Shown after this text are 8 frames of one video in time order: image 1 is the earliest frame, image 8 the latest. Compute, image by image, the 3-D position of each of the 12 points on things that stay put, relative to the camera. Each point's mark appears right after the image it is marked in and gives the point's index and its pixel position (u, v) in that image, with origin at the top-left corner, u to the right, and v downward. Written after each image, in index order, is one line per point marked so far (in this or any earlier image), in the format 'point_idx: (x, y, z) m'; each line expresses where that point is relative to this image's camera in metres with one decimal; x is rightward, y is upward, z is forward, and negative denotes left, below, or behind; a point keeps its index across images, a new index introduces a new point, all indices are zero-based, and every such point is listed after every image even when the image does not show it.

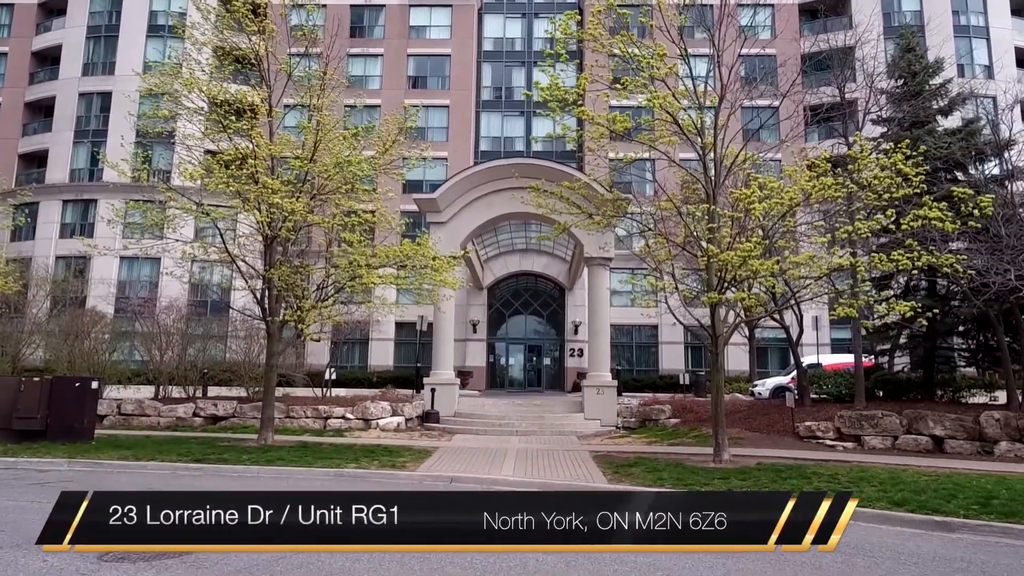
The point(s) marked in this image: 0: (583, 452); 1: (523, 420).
0: (+1.3, -3.1, +13.5) m
1: (+0.3, -3.2, +17.8) m
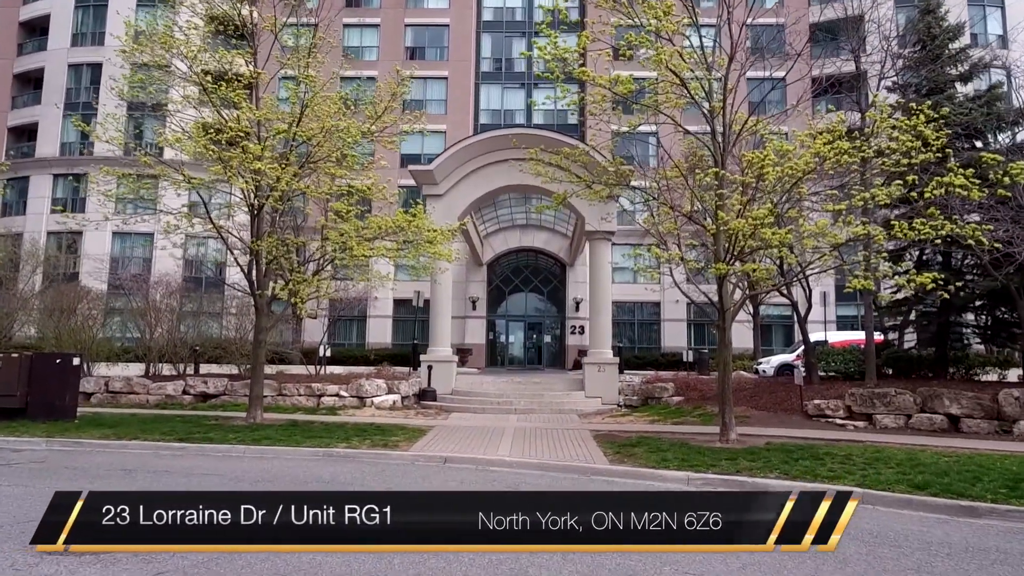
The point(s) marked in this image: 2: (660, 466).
0: (+1.3, -2.6, +13.1) m
1: (+0.2, -2.6, +17.3) m
2: (+1.9, -2.2, +8.9) m
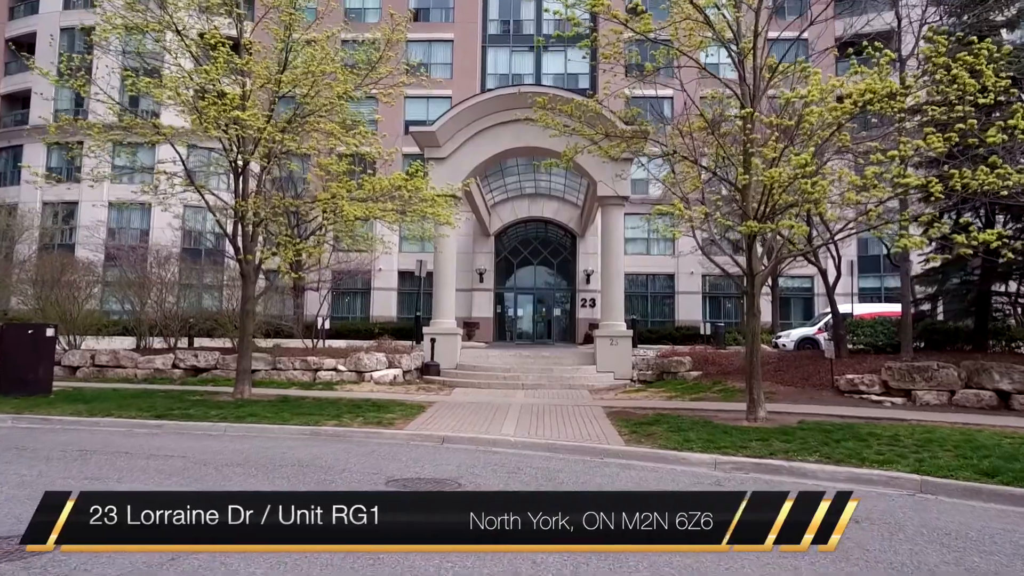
0: (+1.4, -2.0, +12.1) m
1: (+0.4, -1.9, +16.4) m
2: (+1.9, -1.7, +8.0) m
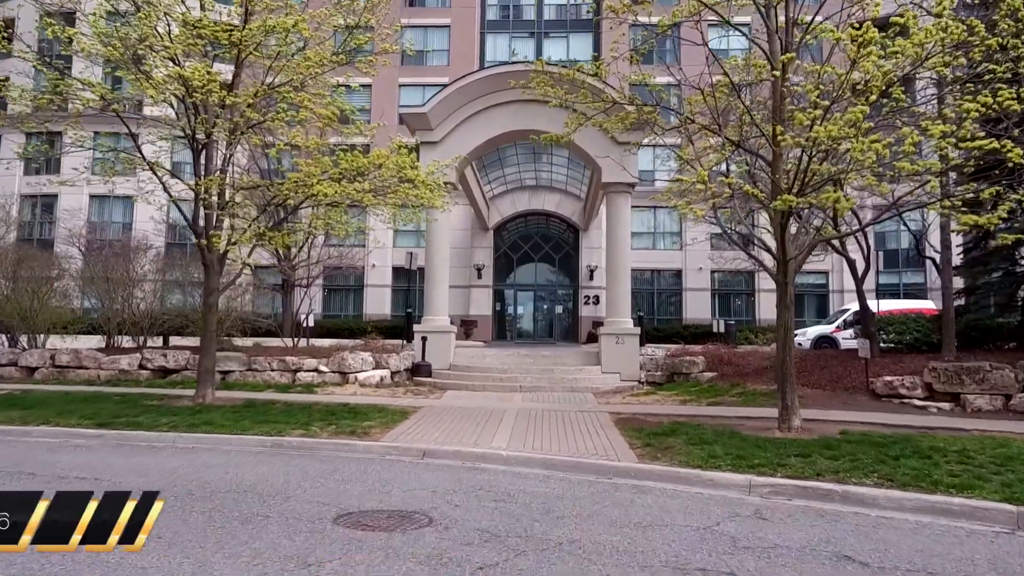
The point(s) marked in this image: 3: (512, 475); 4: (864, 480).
0: (+1.3, -1.9, +10.7) m
1: (+0.3, -1.8, +15.0) m
2: (+1.8, -1.6, +6.6) m
3: (0.0, -1.7, +6.6) m
4: (+2.9, -1.6, +5.9) m
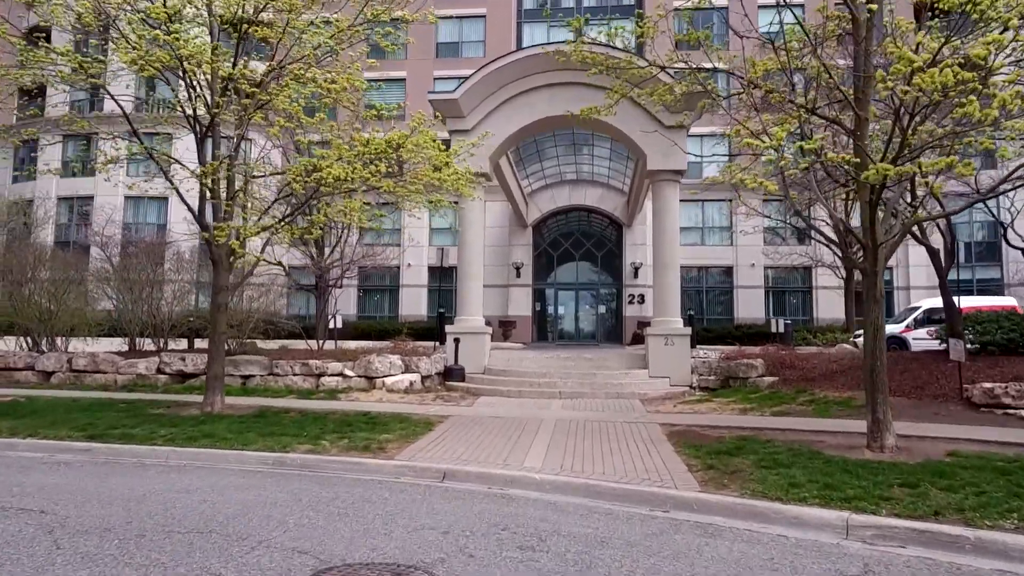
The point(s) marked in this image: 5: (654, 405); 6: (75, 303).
0: (+1.8, -1.8, +9.5) m
1: (+1.1, -1.7, +13.8) m
2: (+2.1, -1.5, +5.3) m
3: (+0.3, -1.7, +5.5) m
4: (+3.1, -1.5, +4.6) m
5: (+2.4, -2.0, +12.1) m
6: (-9.9, -0.4, +16.3) m
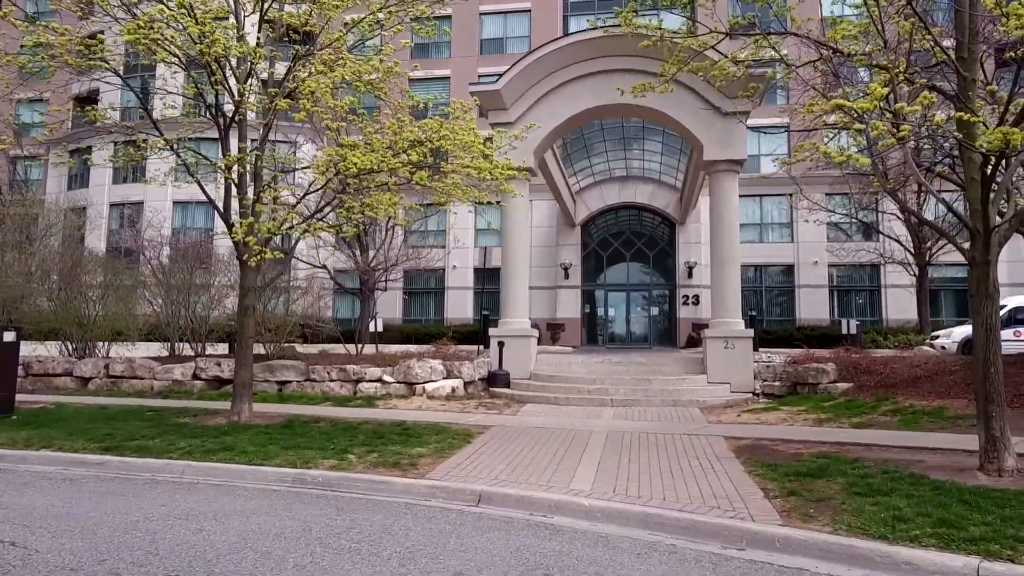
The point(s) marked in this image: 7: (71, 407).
0: (+2.4, -1.8, +8.5) m
1: (+1.9, -1.7, +12.9) m
2: (+2.3, -1.5, +4.3) m
3: (+0.5, -1.6, +4.6) m
4: (+3.3, -1.4, +3.5) m
5: (+3.1, -1.9, +11.1) m
6: (-8.9, -0.5, +16.1) m
7: (-6.5, -1.7, +10.6) m
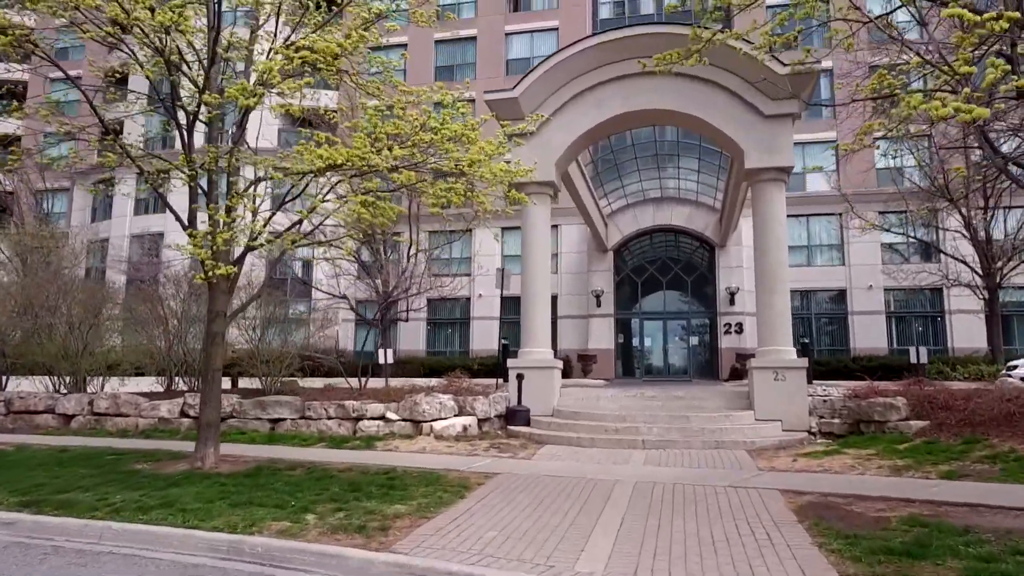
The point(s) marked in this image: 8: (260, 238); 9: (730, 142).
0: (+2.4, -1.9, +6.9) m
1: (+2.2, -2.1, +11.2) m
2: (+2.2, -1.5, +2.7) m
3: (+0.4, -1.6, +3.1) m
4: (+3.1, -1.3, +1.9) m
5: (+3.3, -2.2, +9.4) m
6: (-8.4, -1.1, +15.1) m
7: (-6.3, -2.1, +9.4) m
8: (-2.8, +0.5, +8.6) m
9: (+3.8, +2.6, +12.9) m
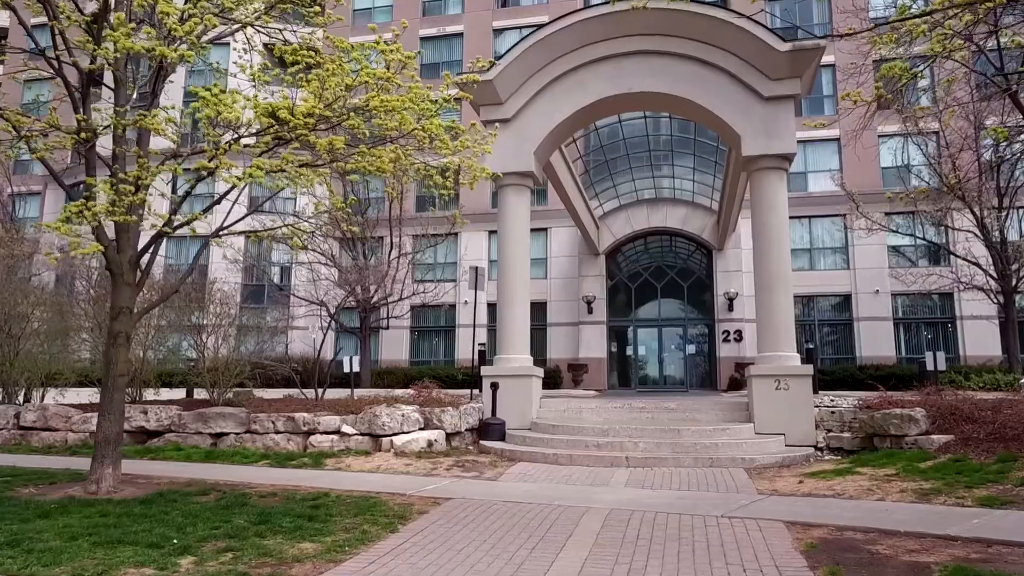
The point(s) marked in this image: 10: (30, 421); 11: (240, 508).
0: (+2.0, -1.8, +5.6) m
1: (+1.8, -2.0, +10.0) m
2: (+1.7, -1.3, +1.5) m
3: (-0.1, -1.5, +1.8) m
4: (+2.6, -1.2, +0.6) m
5: (+2.8, -2.1, +8.1) m
6: (-8.8, -1.2, +13.9) m
7: (-6.7, -2.0, +8.2) m
8: (-3.2, +0.6, +7.4) m
9: (+3.4, +2.6, +11.8) m
10: (-7.5, -2.1, +11.3) m
11: (-2.3, -1.8, +6.1) m
